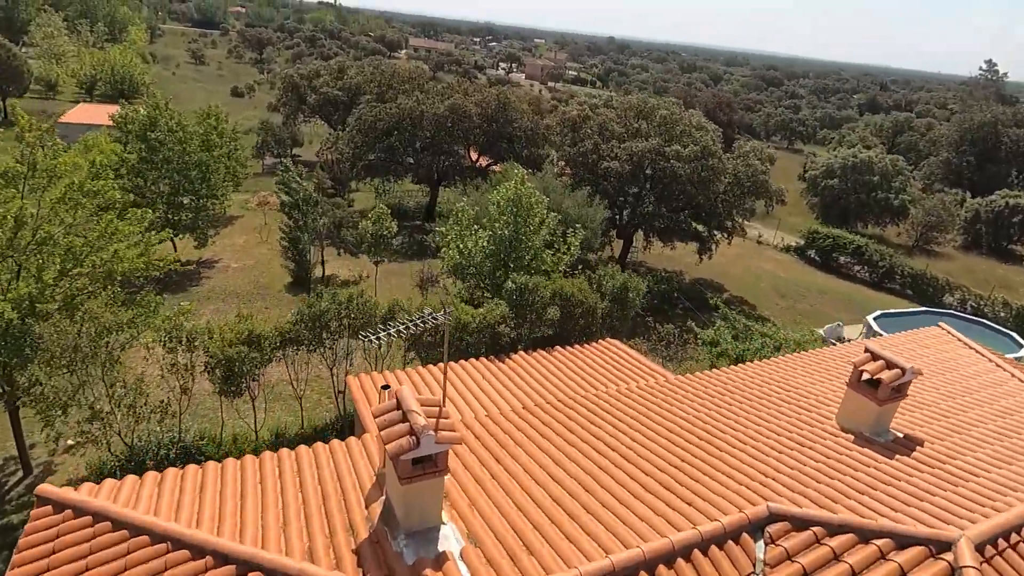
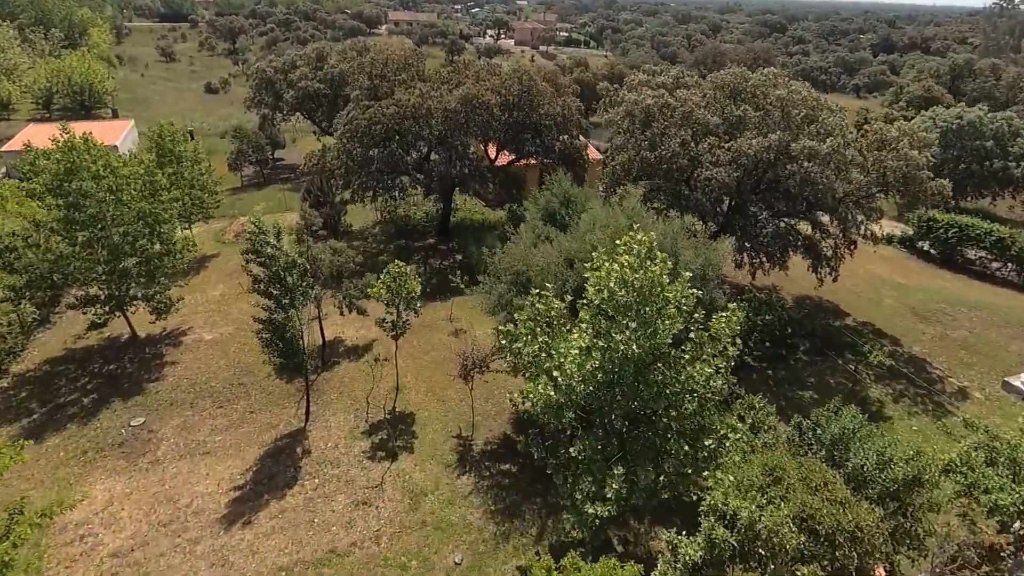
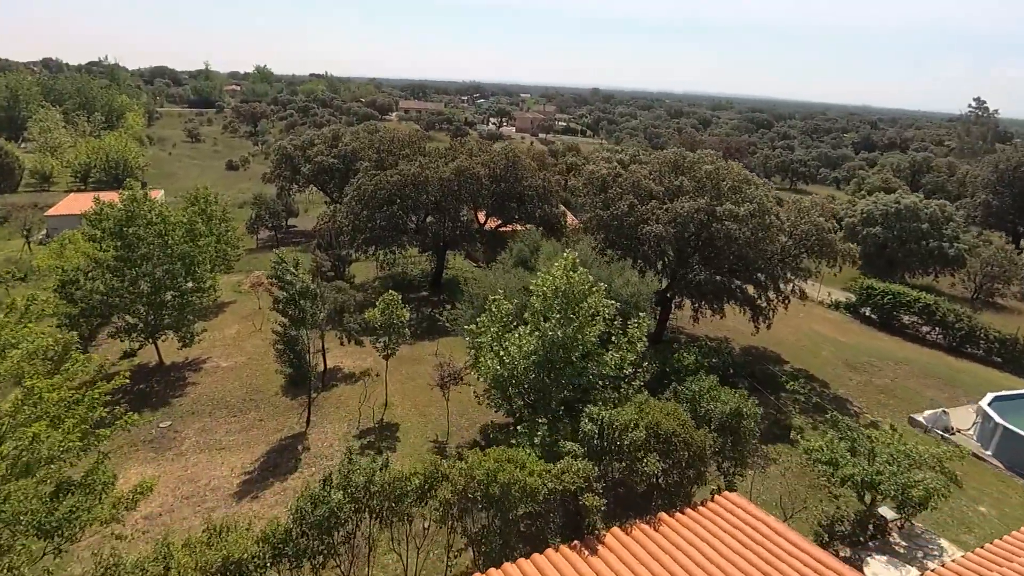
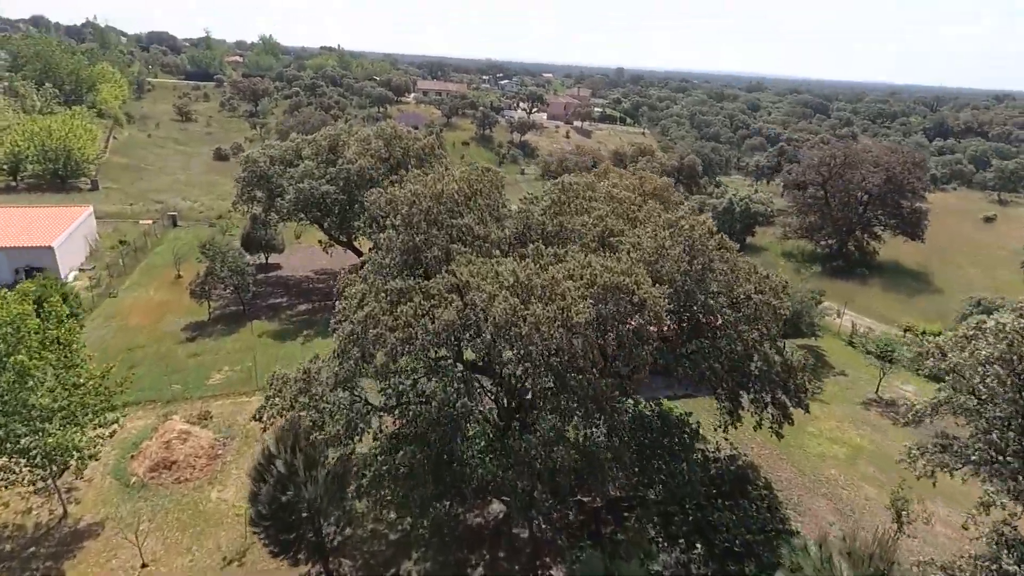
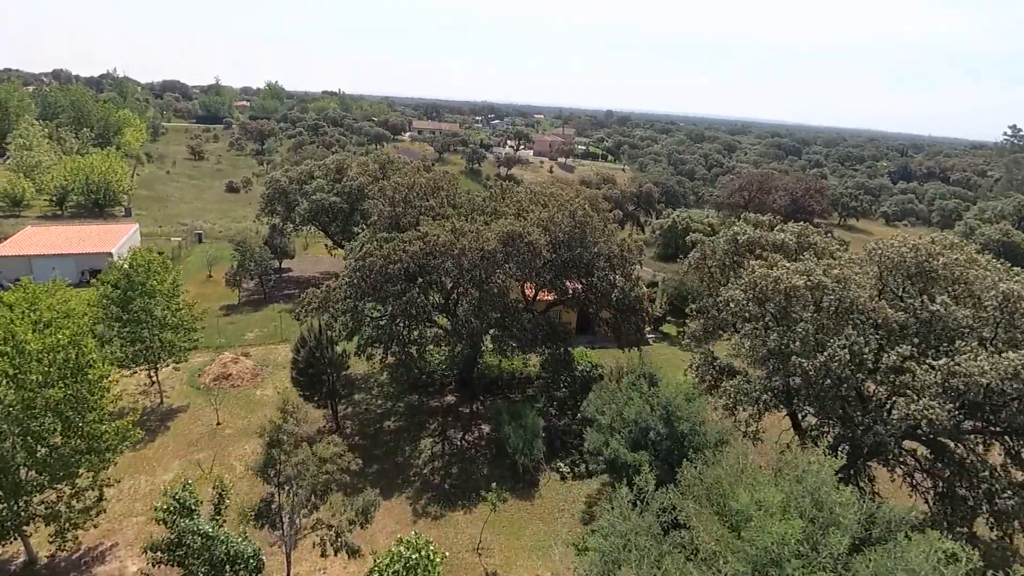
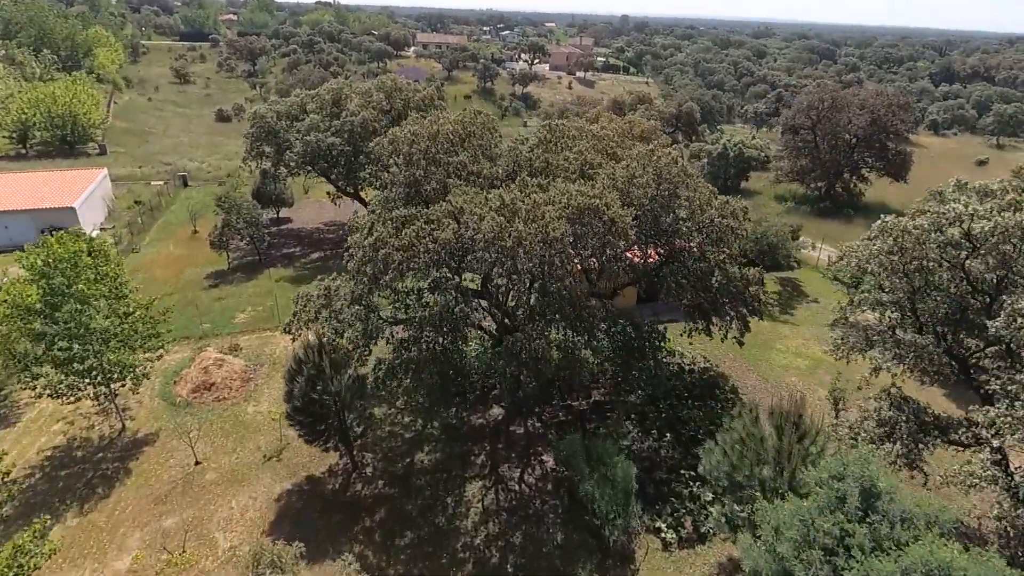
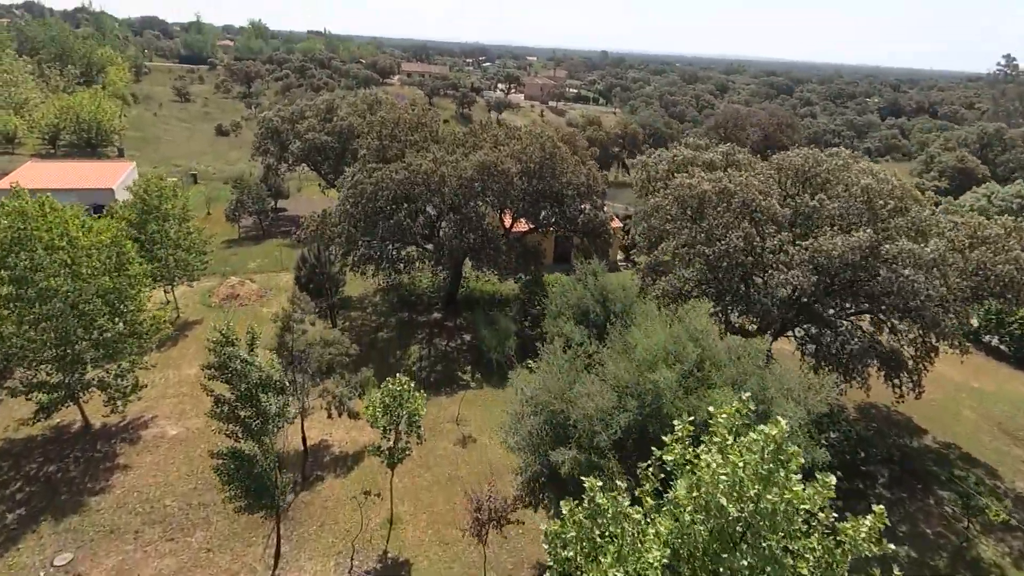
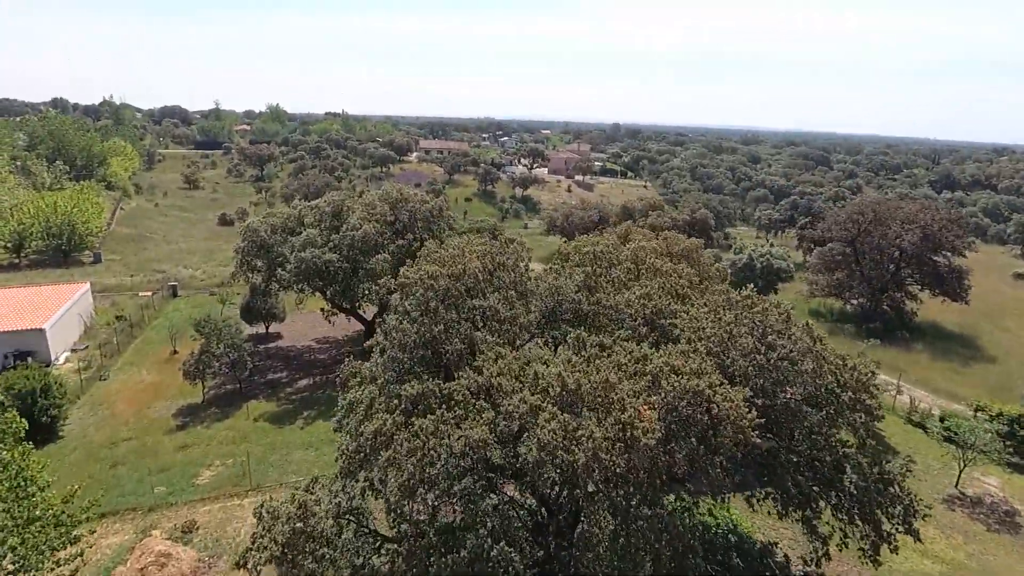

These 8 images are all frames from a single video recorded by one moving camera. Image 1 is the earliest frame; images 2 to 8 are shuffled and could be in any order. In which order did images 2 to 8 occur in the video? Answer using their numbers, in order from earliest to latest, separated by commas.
3, 2, 7, 5, 6, 4, 8
